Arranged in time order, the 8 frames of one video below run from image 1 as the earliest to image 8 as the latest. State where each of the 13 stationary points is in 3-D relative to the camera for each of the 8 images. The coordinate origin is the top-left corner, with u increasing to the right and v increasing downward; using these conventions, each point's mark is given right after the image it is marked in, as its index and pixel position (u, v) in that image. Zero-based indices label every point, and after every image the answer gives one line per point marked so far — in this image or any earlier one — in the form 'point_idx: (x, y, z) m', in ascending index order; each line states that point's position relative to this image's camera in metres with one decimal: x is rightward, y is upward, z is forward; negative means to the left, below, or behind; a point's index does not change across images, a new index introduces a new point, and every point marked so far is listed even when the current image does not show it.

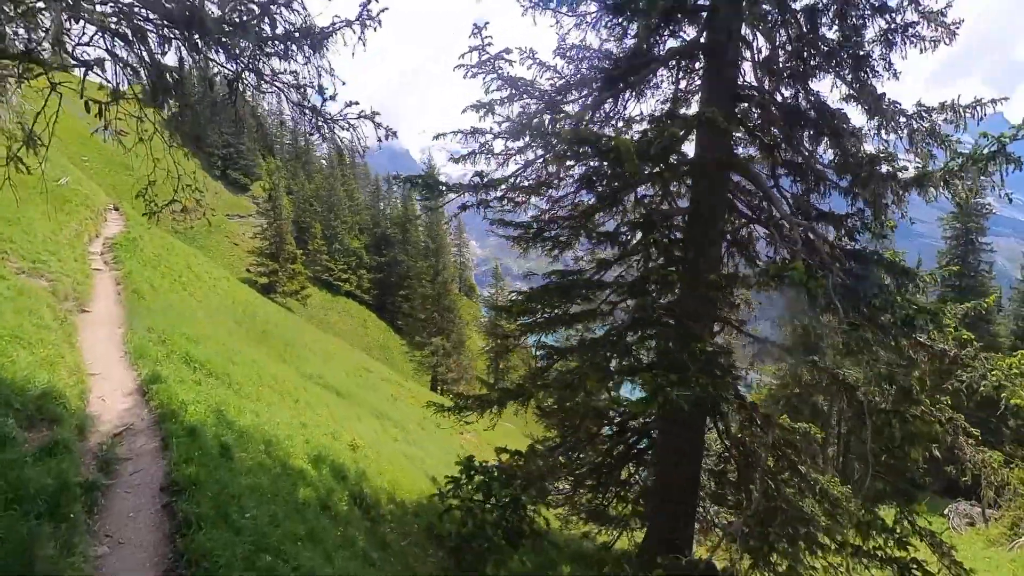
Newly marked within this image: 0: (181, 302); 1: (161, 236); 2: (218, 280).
0: (-8.6, -0.5, +13.2) m
1: (-12.9, +2.0, +18.6) m
2: (-9.9, +0.2, +17.3) m
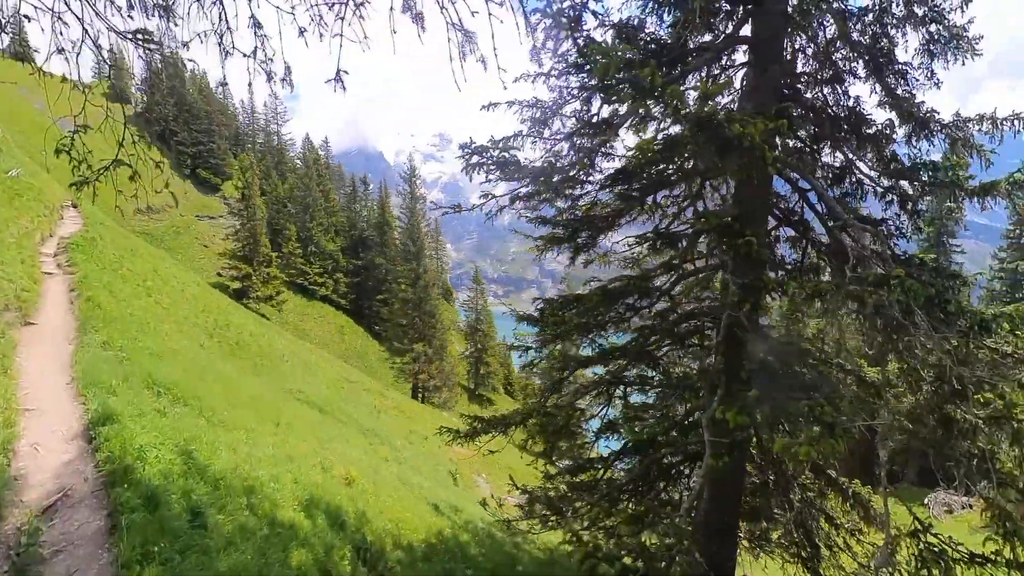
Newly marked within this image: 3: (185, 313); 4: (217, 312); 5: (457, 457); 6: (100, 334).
0: (-8.7, -0.6, +12.0) m
1: (-13.3, +1.8, +17.2) m
2: (-10.2, 0.0, +16.0) m
3: (-8.8, -0.8, +13.9) m
4: (-8.9, -0.8, +15.4) m
5: (-2.1, -6.4, +19.5) m
6: (-7.9, -0.9, +9.7) m
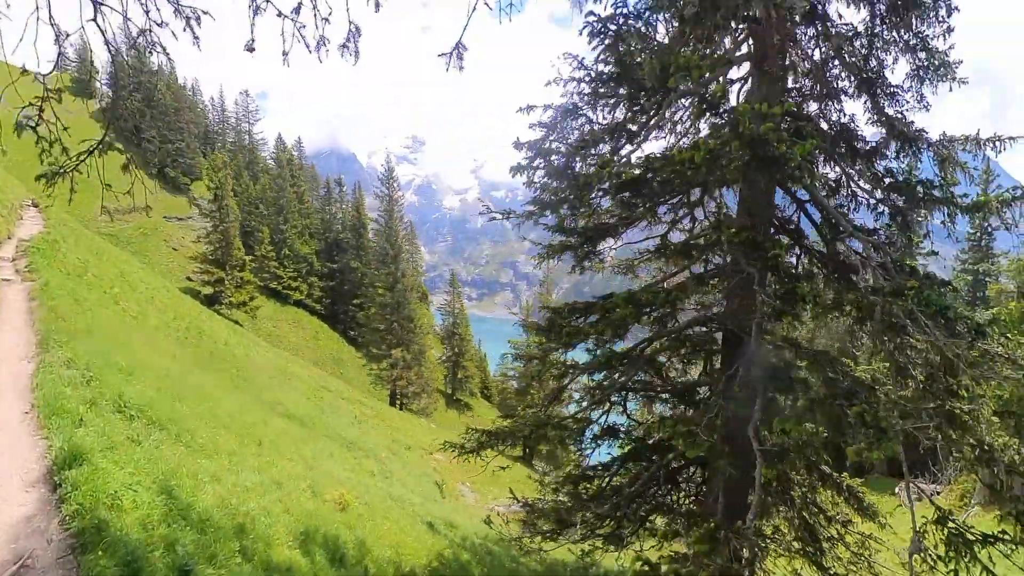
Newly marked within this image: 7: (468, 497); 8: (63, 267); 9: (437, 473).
0: (-8.9, -0.8, +11.2) m
1: (-13.8, +1.6, +16.2) m
2: (-10.6, -0.1, +15.1) m
3: (-9.1, -0.9, +13.1) m
4: (-9.2, -1.0, +14.6) m
5: (-2.7, -6.6, +19.0) m
6: (-8.0, -1.1, +9.0) m
7: (-1.5, -7.8, +19.0) m
8: (-11.4, +0.5, +12.7) m
9: (-2.4, -6.4, +17.9) m
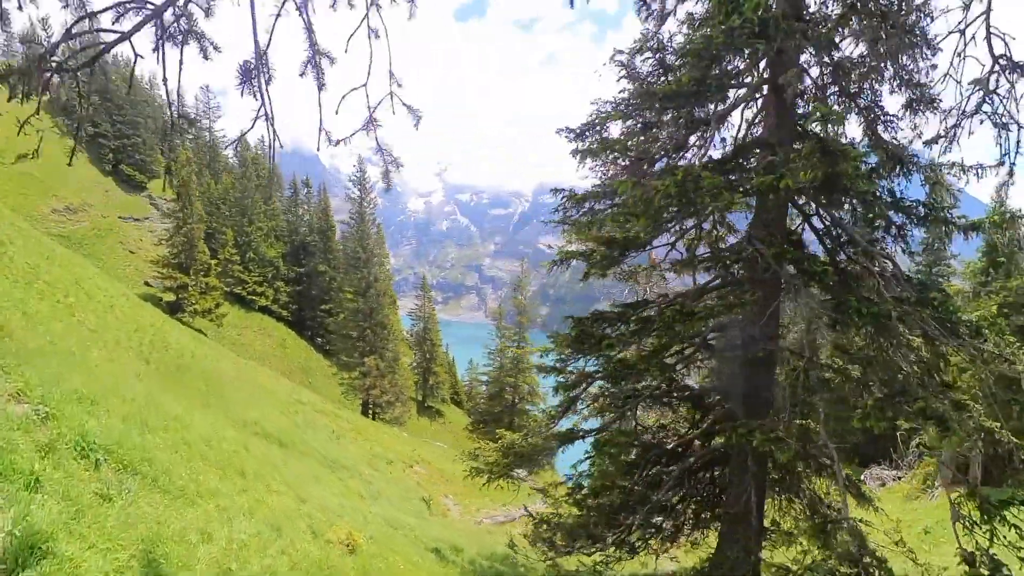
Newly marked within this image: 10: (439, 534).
0: (-9.0, -0.9, +10.0) m
1: (-14.2, +1.4, +14.7) m
2: (-11.0, -0.3, +13.8) m
3: (-9.3, -1.1, +11.8) m
4: (-9.5, -1.2, +13.4) m
5: (-3.2, -6.8, +18.1) m
6: (-8.0, -1.2, +7.8) m
7: (-2.1, -8.0, +18.2) m
8: (-11.5, +0.3, +11.3) m
9: (-2.9, -6.6, +17.0) m
10: (-1.8, -5.8, +12.0) m
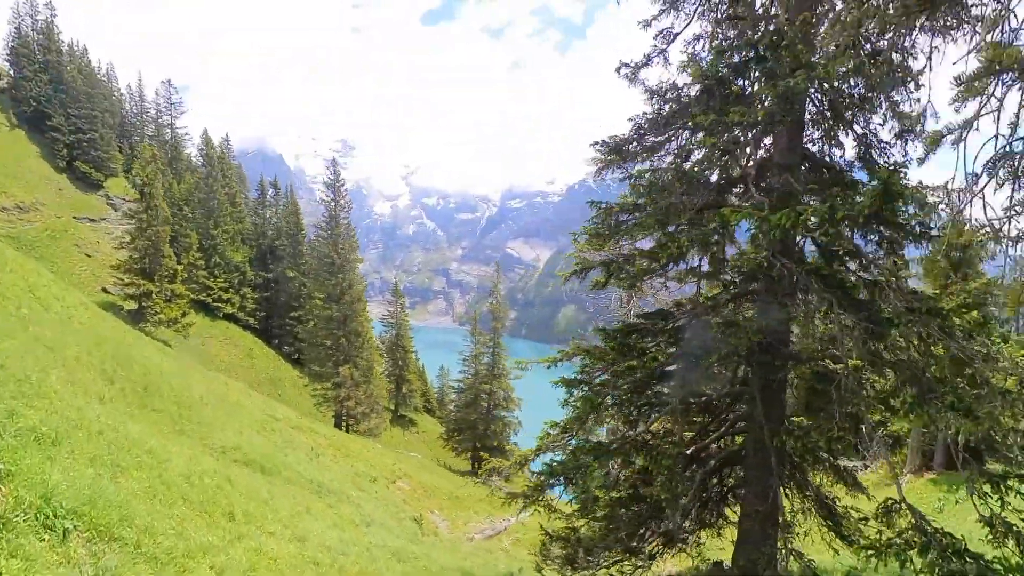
0: (-8.9, -1.1, +8.8) m
1: (-14.3, +1.2, +13.2) m
2: (-11.1, -0.5, +12.5) m
3: (-9.3, -1.3, +10.6) m
4: (-9.6, -1.3, +12.1) m
5: (-3.7, -7.1, +17.2) m
6: (-7.7, -1.3, +6.7) m
7: (-2.5, -8.2, +17.3) m
8: (-11.5, +0.2, +10.0) m
9: (-3.3, -6.8, +16.1) m
10: (-1.8, -6.0, +11.2) m
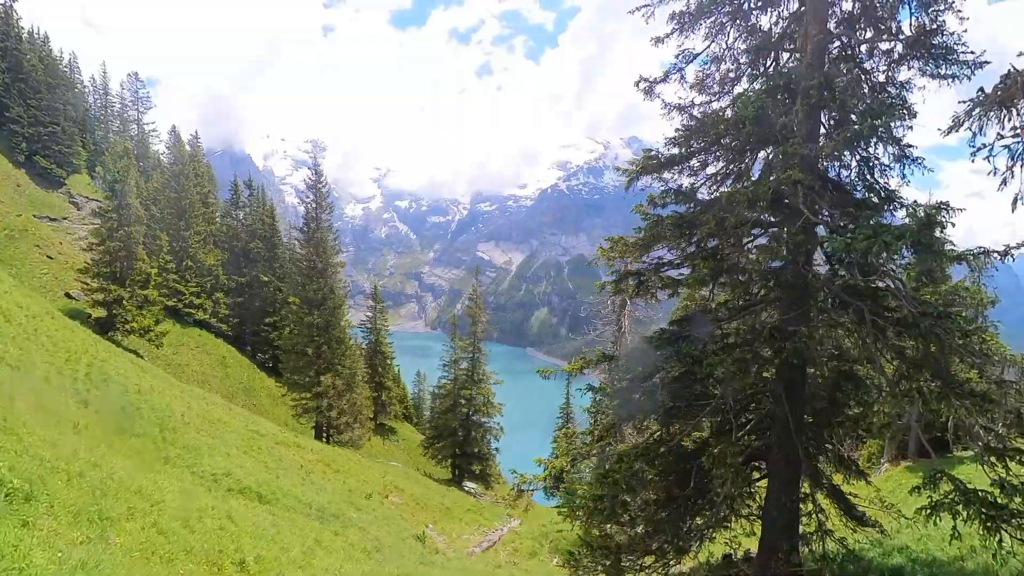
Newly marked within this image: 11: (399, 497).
0: (-8.5, -1.2, +7.7) m
1: (-14.1, +1.1, +11.8) m
2: (-10.9, -0.7, +11.2) m
3: (-9.0, -1.4, +9.4) m
4: (-9.4, -1.5, +10.9) m
5: (-3.7, -7.2, +16.3) m
6: (-7.2, -1.4, +5.6) m
7: (-2.6, -8.4, +16.4) m
8: (-11.1, 0.0, +8.7) m
9: (-3.3, -7.0, +15.2) m
10: (-1.5, -6.2, +10.3) m
11: (-4.4, -8.0, +19.4) m
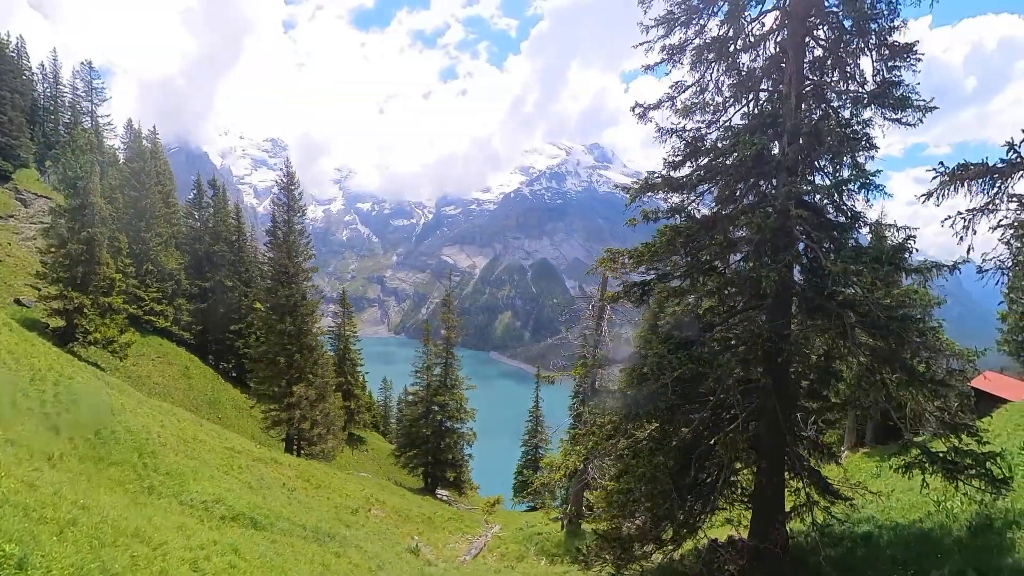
0: (-8.2, -1.3, +6.6) m
1: (-14.1, +0.9, +10.4) m
2: (-10.8, -0.8, +10.0) m
3: (-8.8, -1.6, +8.3) m
4: (-9.3, -1.6, +9.8) m
5: (-4.0, -7.4, +15.5) m
6: (-6.7, -1.5, +4.6) m
7: (-2.8, -8.6, +15.7) m
8: (-10.9, -0.1, +7.5) m
9: (-3.5, -7.2, +14.5) m
10: (-1.4, -6.3, +9.7) m
11: (-4.9, -8.2, +18.5) m
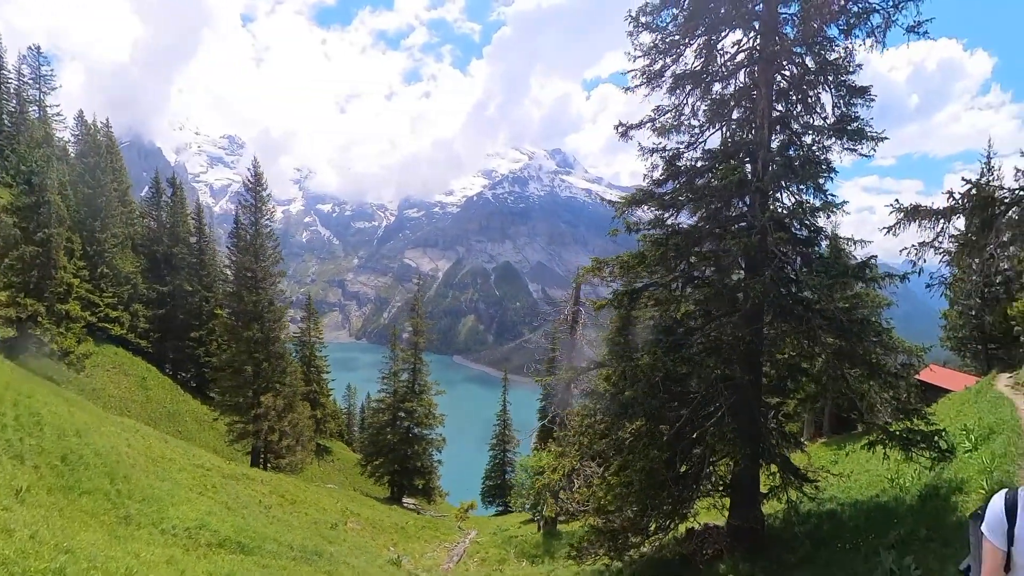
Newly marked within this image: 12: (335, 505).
0: (-8.0, -1.4, +5.7) m
1: (-14.1, +0.8, +9.1) m
2: (-10.8, -0.9, +8.9) m
3: (-8.7, -1.7, +7.4) m
4: (-9.3, -1.7, +8.8) m
5: (-4.4, -7.6, +14.8) m
6: (-6.4, -1.6, +3.8) m
7: (-3.3, -8.7, +15.1) m
8: (-10.7, -0.2, +6.4) m
9: (-3.8, -7.3, +13.8) m
10: (-1.4, -6.4, +9.2) m
11: (-5.5, -8.4, +17.8) m
12: (-7.0, -8.6, +19.7) m
